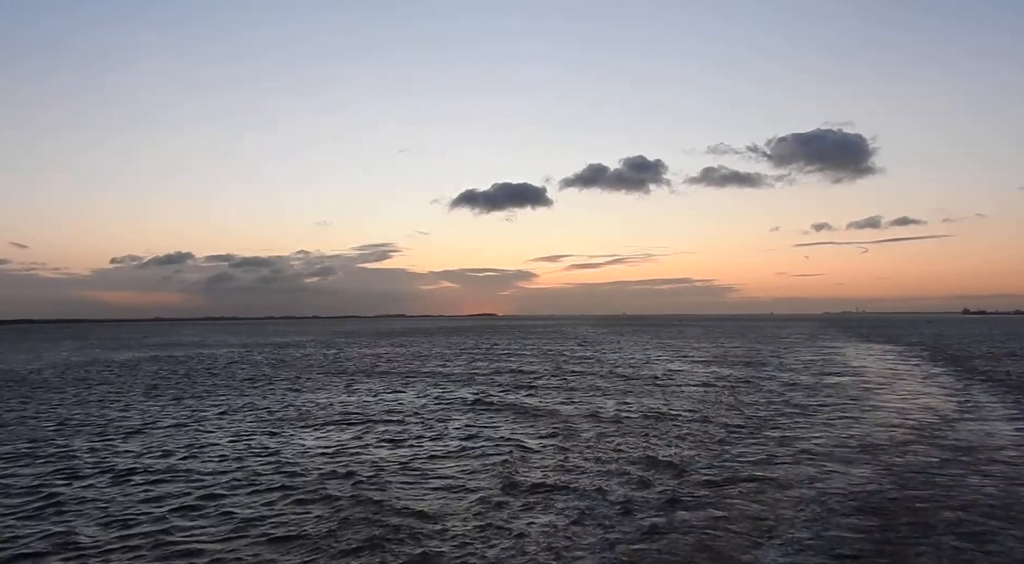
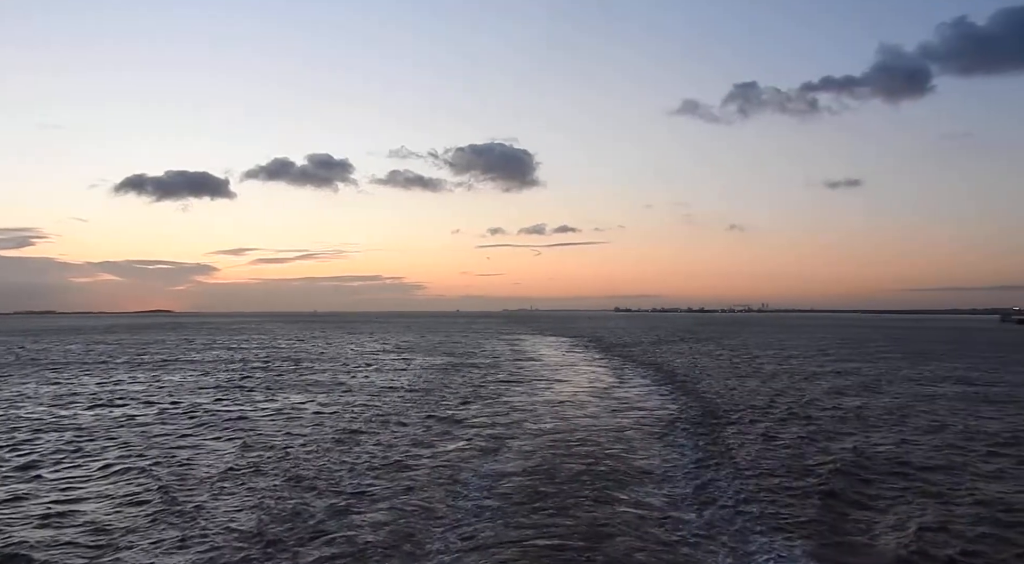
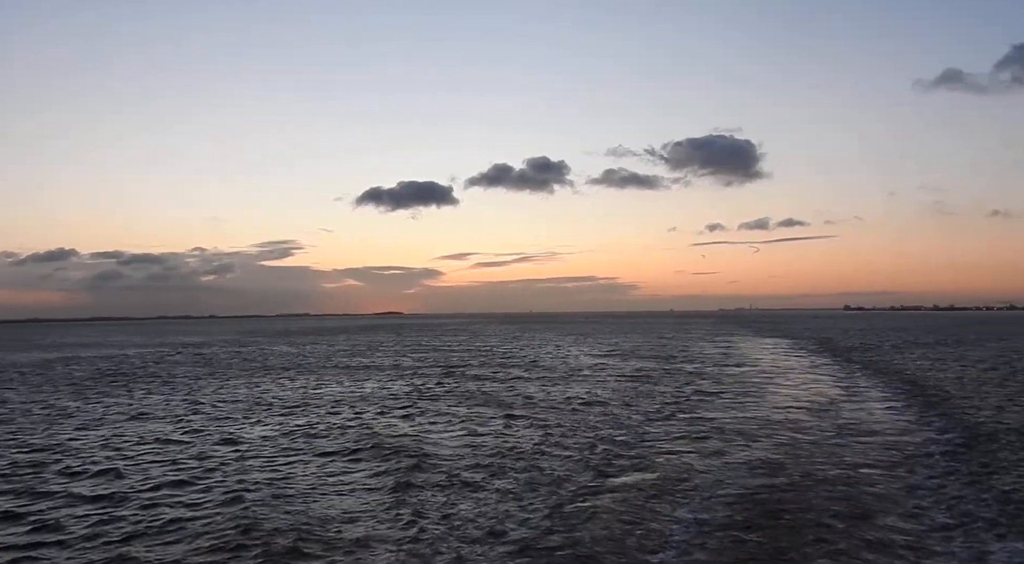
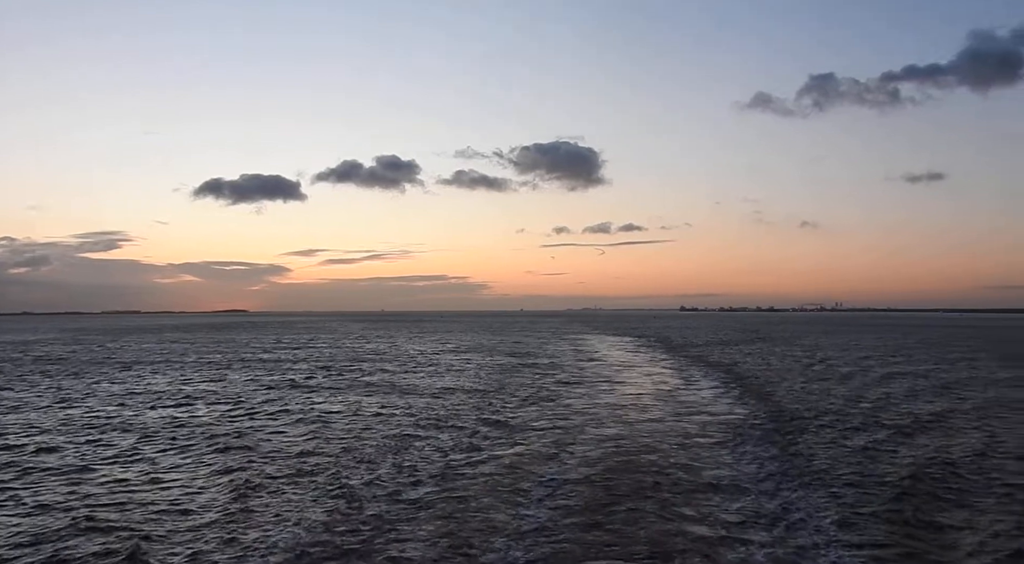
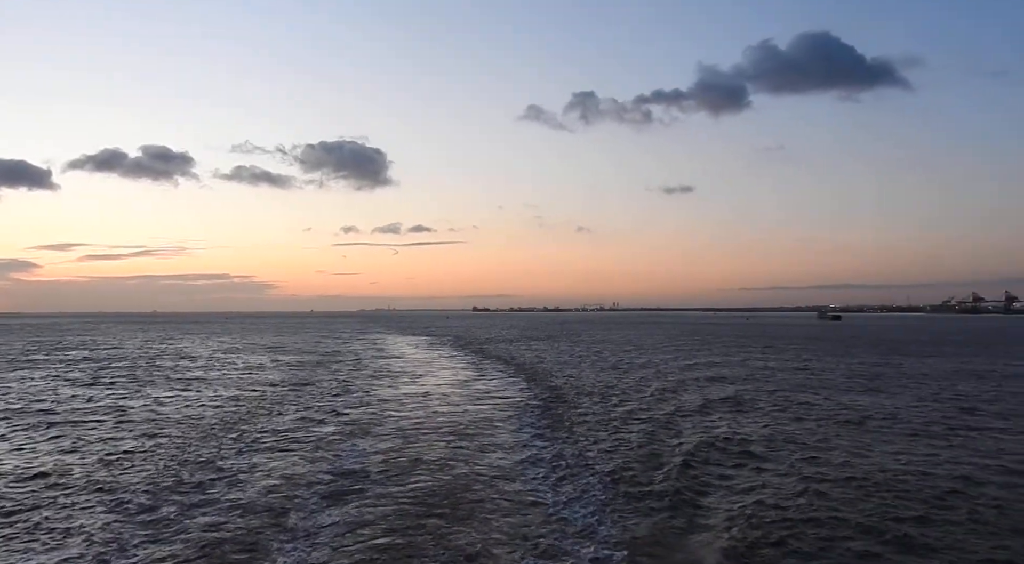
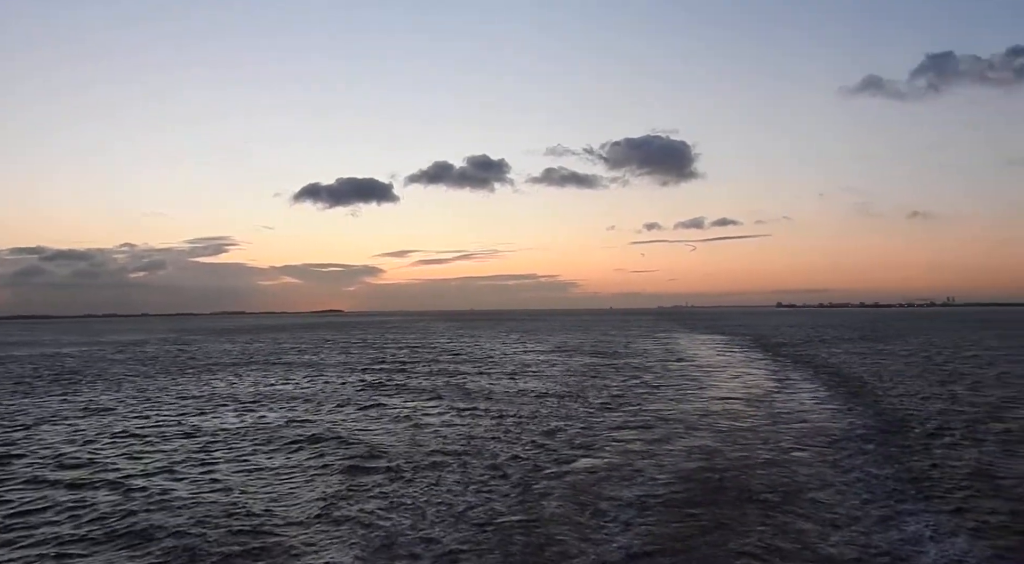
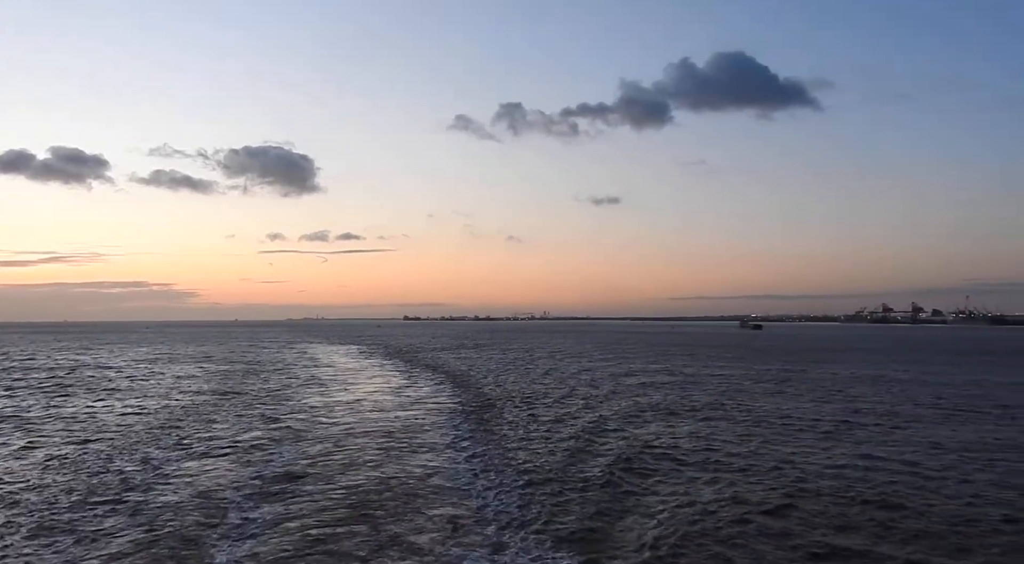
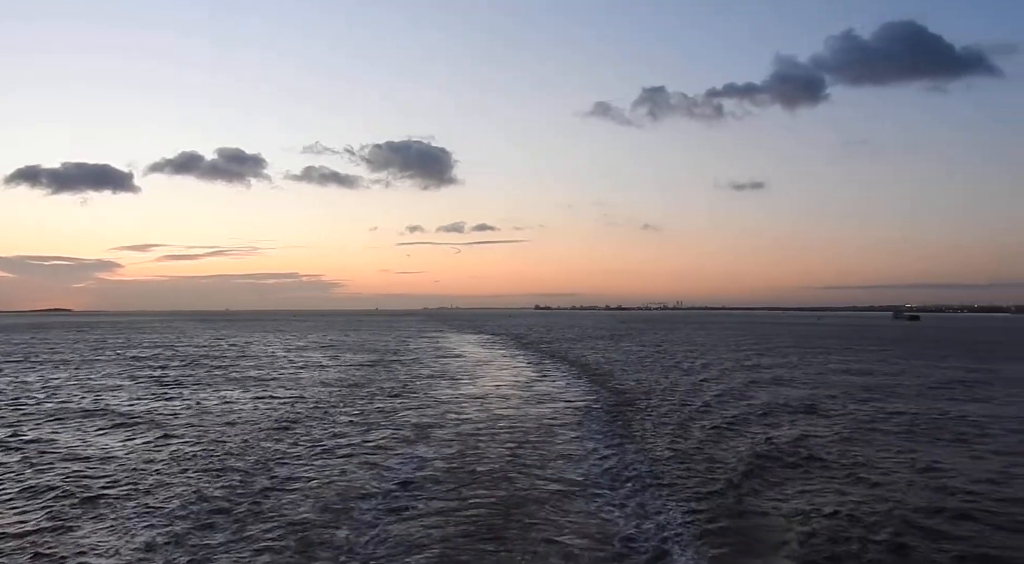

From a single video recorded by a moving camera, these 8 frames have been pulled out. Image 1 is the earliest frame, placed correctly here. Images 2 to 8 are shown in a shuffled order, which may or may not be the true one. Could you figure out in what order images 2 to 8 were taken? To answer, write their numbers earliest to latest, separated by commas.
3, 6, 4, 2, 8, 5, 7
